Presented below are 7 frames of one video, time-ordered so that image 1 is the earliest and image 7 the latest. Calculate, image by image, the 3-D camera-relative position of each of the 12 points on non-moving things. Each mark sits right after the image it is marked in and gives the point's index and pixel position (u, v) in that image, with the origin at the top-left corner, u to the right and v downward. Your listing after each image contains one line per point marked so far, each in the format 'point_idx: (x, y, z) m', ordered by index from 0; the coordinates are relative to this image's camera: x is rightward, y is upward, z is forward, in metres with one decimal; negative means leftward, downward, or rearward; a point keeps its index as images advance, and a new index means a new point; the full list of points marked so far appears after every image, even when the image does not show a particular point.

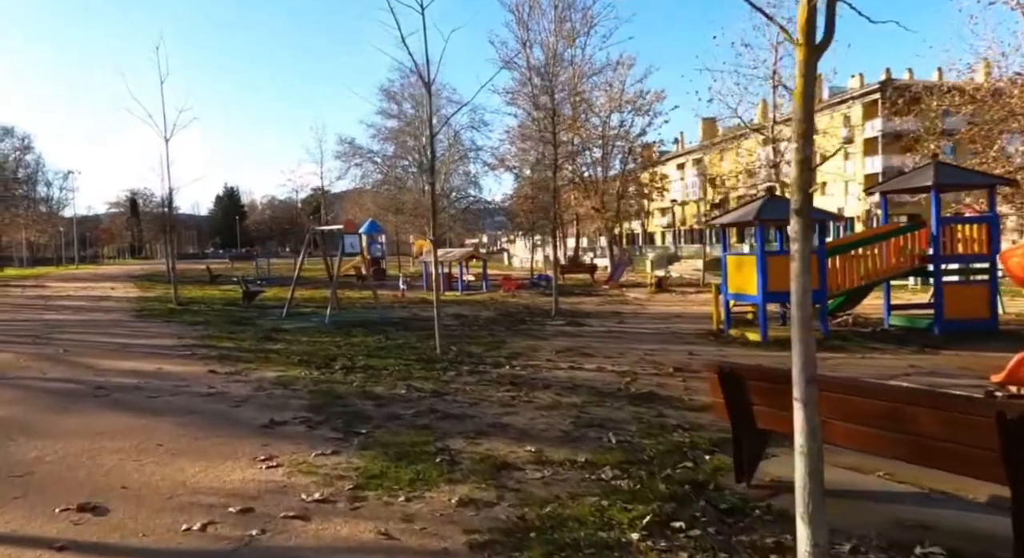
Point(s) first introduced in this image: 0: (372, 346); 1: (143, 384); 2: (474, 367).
0: (-2.5, -1.2, +12.9) m
1: (-4.6, -1.3, +9.1) m
2: (-0.5, -1.3, +10.5) m
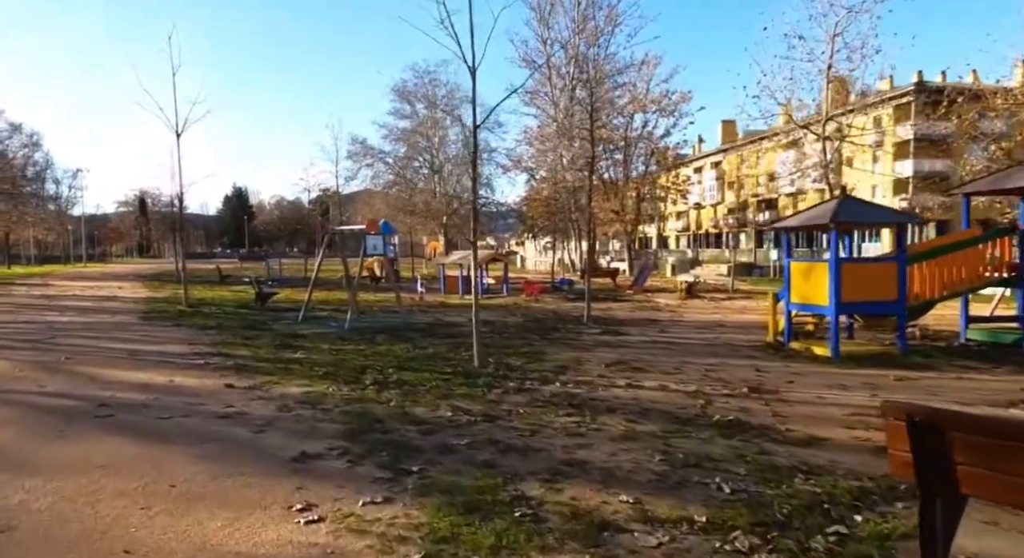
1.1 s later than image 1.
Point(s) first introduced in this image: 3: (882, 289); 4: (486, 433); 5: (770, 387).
0: (-1.8, -1.3, +11.8) m
1: (-4.0, -1.4, +8.0) m
2: (+0.2, -1.4, +9.4) m
3: (+5.6, -0.1, +11.0) m
4: (-0.2, -1.4, +6.6) m
5: (+3.2, -1.3, +9.0) m
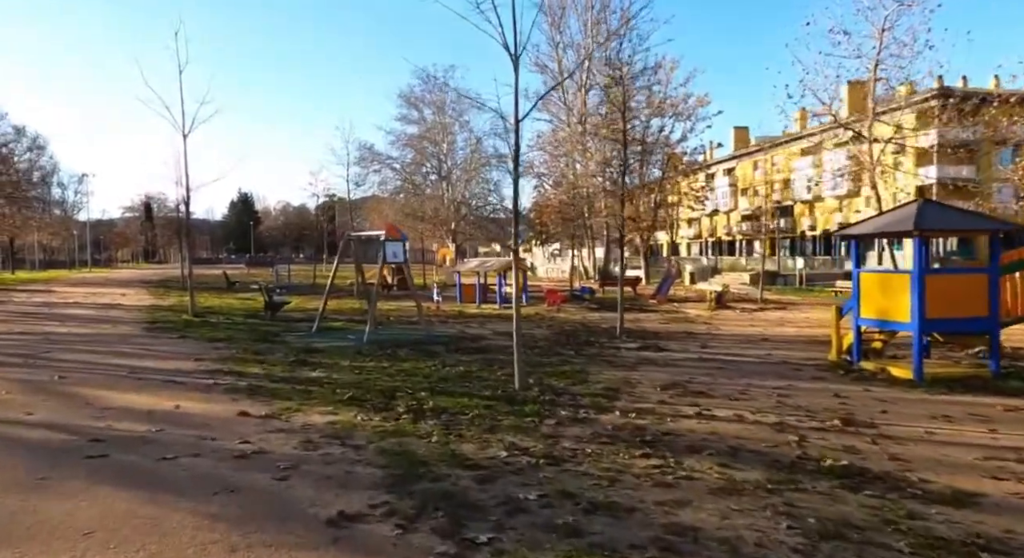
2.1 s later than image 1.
0: (-1.2, -1.5, +10.7) m
1: (-3.4, -1.5, +6.9) m
2: (+0.7, -1.5, +8.2) m
3: (+6.2, -0.3, +9.8) m
4: (+0.3, -1.5, +5.5) m
5: (+3.8, -1.5, +7.8) m
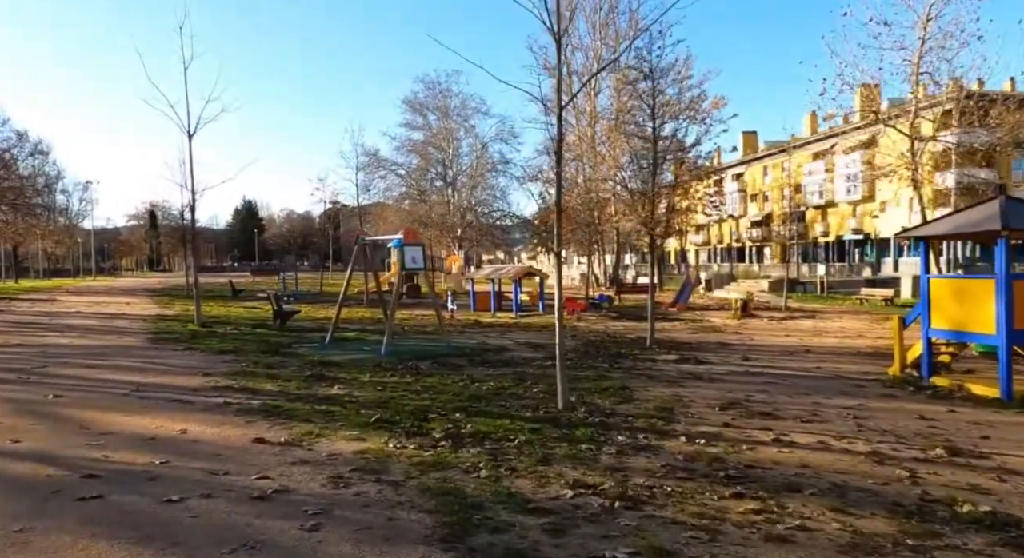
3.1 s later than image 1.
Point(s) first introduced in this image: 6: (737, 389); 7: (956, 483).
0: (-0.7, -1.6, +9.7) m
1: (-2.9, -1.6, +5.9) m
2: (+1.3, -1.6, +7.3) m
3: (+6.8, -0.4, +8.9) m
4: (+0.8, -1.6, +4.5) m
5: (+4.3, -1.6, +6.8) m
6: (+3.2, -1.6, +10.4) m
7: (+3.5, -1.6, +5.6) m
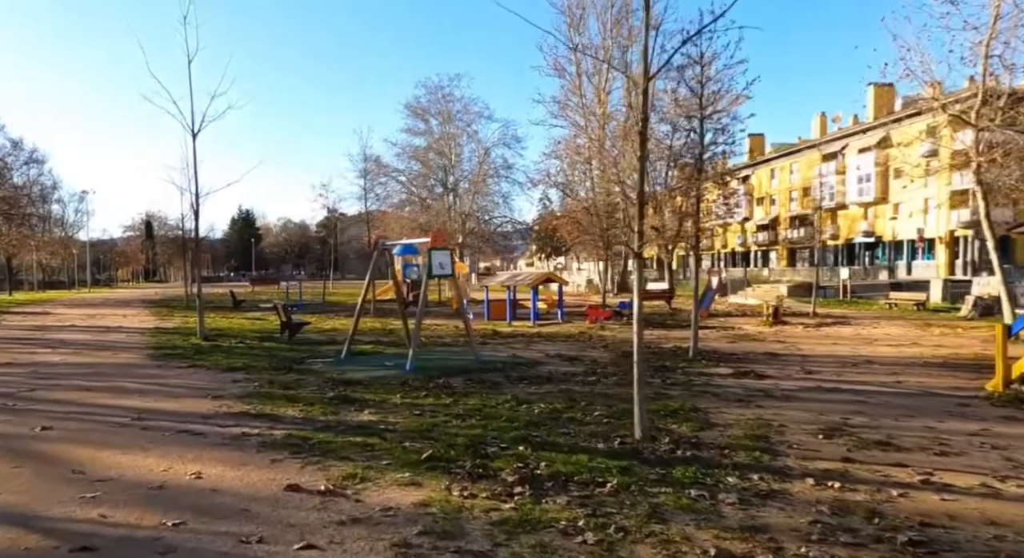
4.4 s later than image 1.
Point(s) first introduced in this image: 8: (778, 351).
0: (0.0, -1.7, +8.4) m
1: (-2.2, -1.6, +4.6) m
2: (+2.0, -1.7, +6.0) m
3: (+7.5, -0.4, +7.6) m
4: (+1.6, -1.6, +3.2) m
5: (+5.0, -1.6, +5.5) m
6: (+3.9, -1.6, +9.1) m
7: (+4.2, -1.6, +4.3) m
8: (+6.1, -1.6, +16.6) m
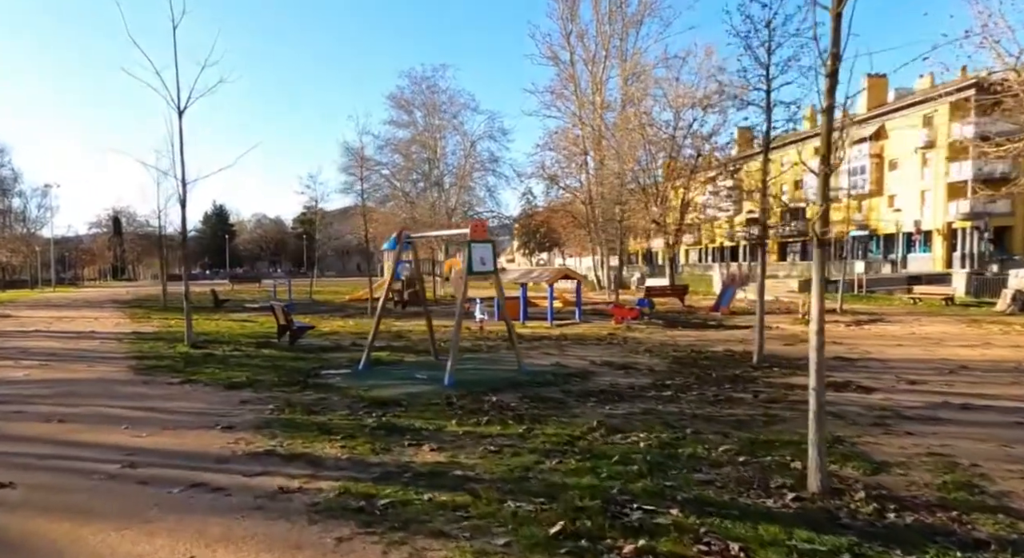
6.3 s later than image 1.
0: (+1.0, -1.7, +6.5) m
1: (-1.0, -1.7, +2.6) m
2: (+3.1, -1.7, +4.1) m
3: (+8.5, -0.4, +6.0) m
4: (+2.8, -1.6, +1.4) m
5: (+6.1, -1.6, +3.8) m
6: (+4.9, -1.6, +7.3) m
7: (+5.3, -1.6, +2.6) m
8: (+6.8, -1.5, +14.9) m
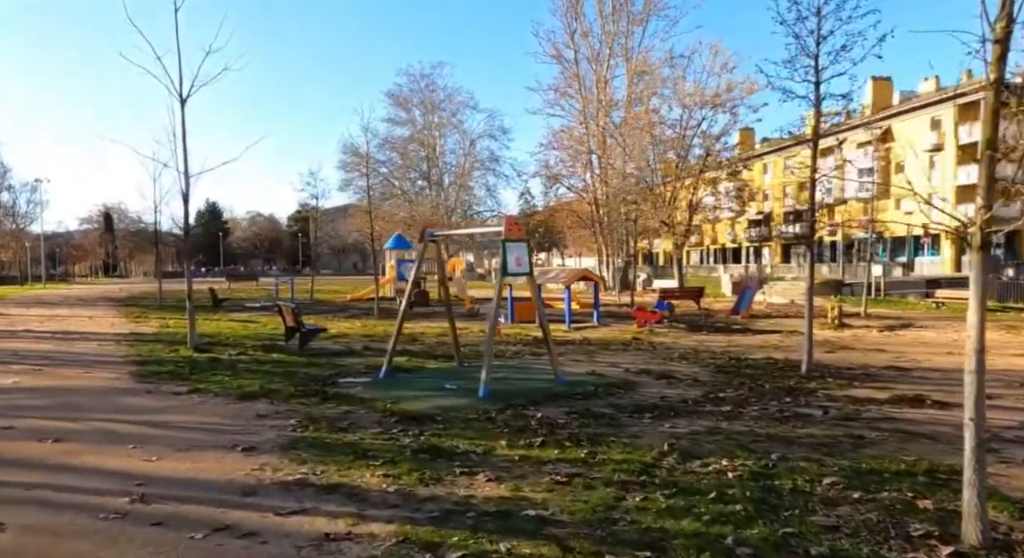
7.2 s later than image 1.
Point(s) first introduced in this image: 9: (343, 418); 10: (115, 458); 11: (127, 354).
0: (+1.7, -1.7, +5.6) m
1: (-0.4, -1.7, +1.7) m
2: (+3.7, -1.7, +3.2) m
3: (+9.1, -0.5, +5.1) m
4: (+3.4, -1.7, +0.4) m
5: (+6.8, -1.7, +2.9) m
6: (+5.5, -1.7, +6.4) m
7: (+6.0, -1.7, +1.7) m
8: (+7.3, -1.6, +14.0) m
9: (-2.1, -1.7, +8.9) m
10: (-3.7, -1.7, +6.9) m
11: (-8.1, -1.6, +15.3) m
